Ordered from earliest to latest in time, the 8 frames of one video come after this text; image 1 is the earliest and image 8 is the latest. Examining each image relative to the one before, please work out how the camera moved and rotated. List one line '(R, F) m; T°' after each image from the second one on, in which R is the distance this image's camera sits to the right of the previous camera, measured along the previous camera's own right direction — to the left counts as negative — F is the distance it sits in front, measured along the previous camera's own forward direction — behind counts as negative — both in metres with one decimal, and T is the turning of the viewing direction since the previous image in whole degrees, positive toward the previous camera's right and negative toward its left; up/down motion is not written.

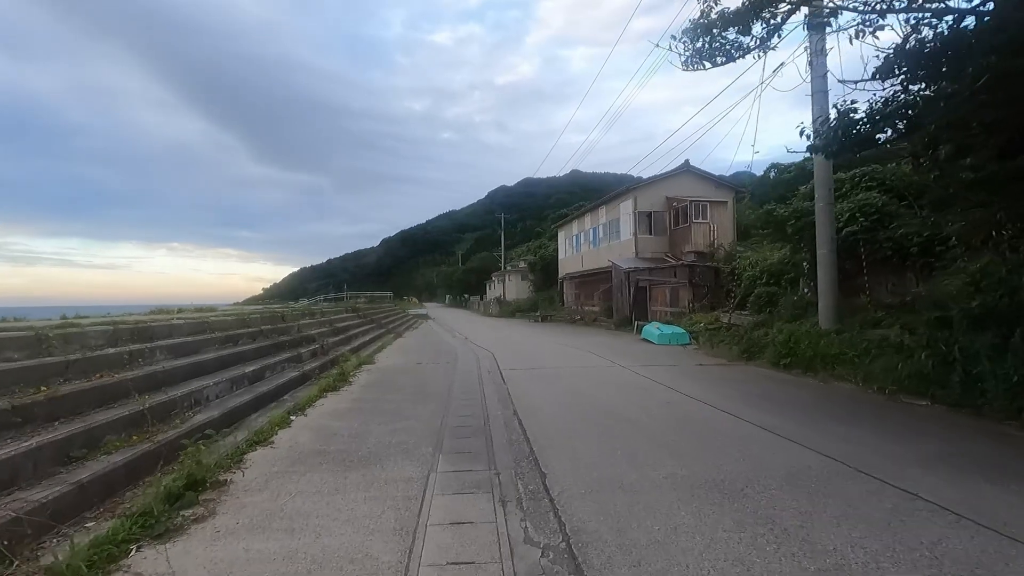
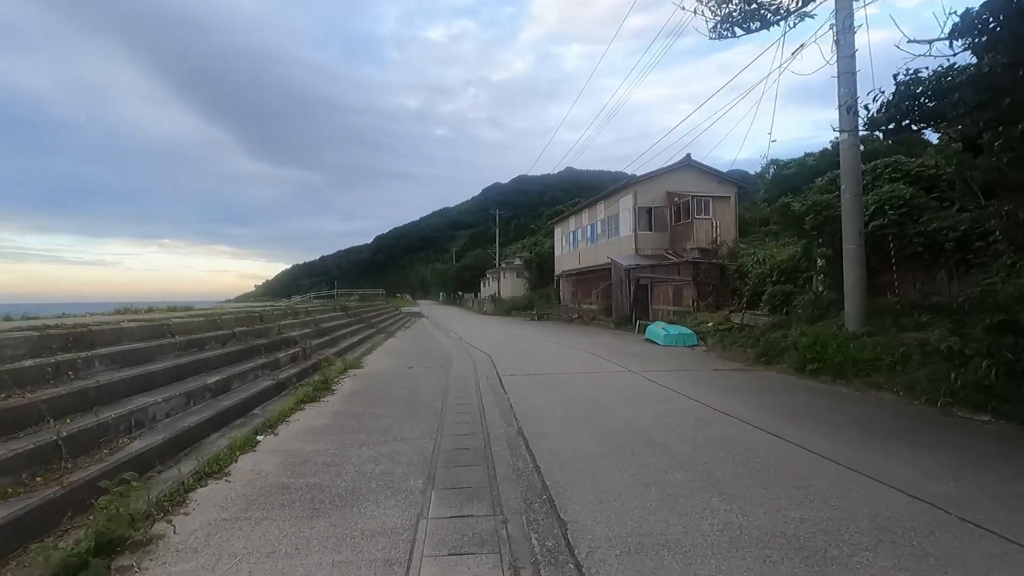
(-0.1, +1.0) m; +1°
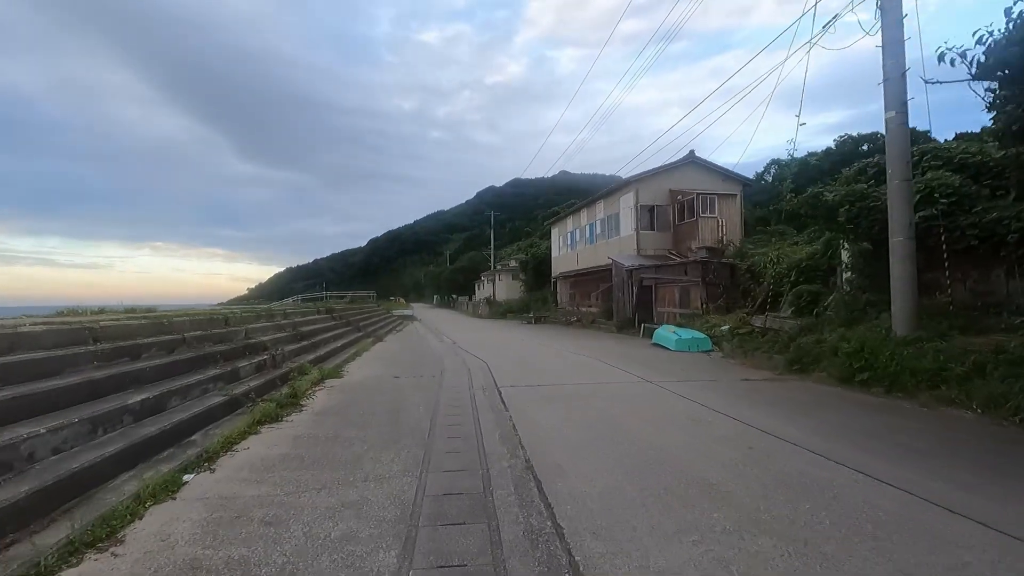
(-0.1, +1.4) m; +1°
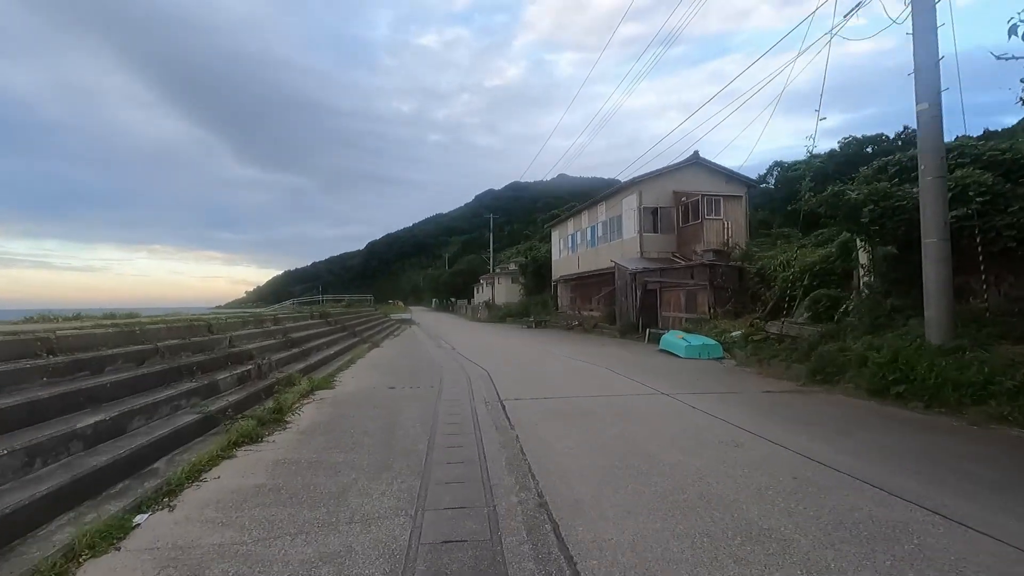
(-0.1, +0.7) m; 0°
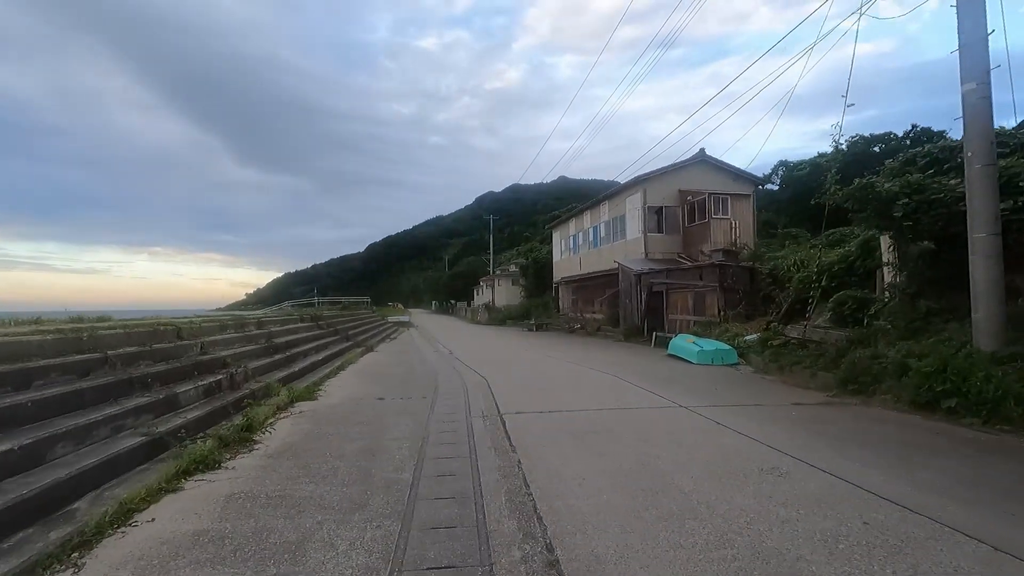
(0.0, +0.9) m; 0°
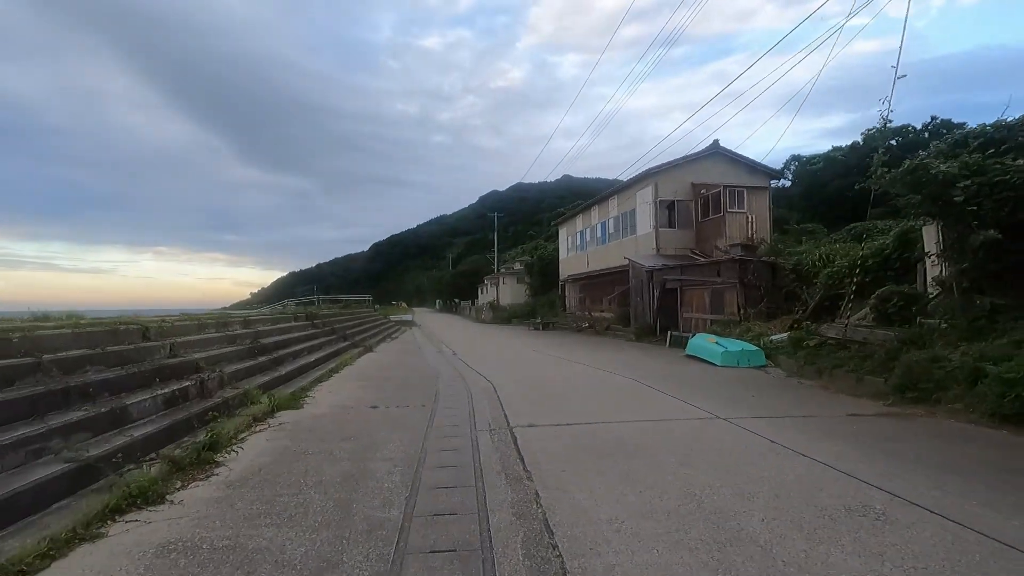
(-0.1, +1.0) m; 0°
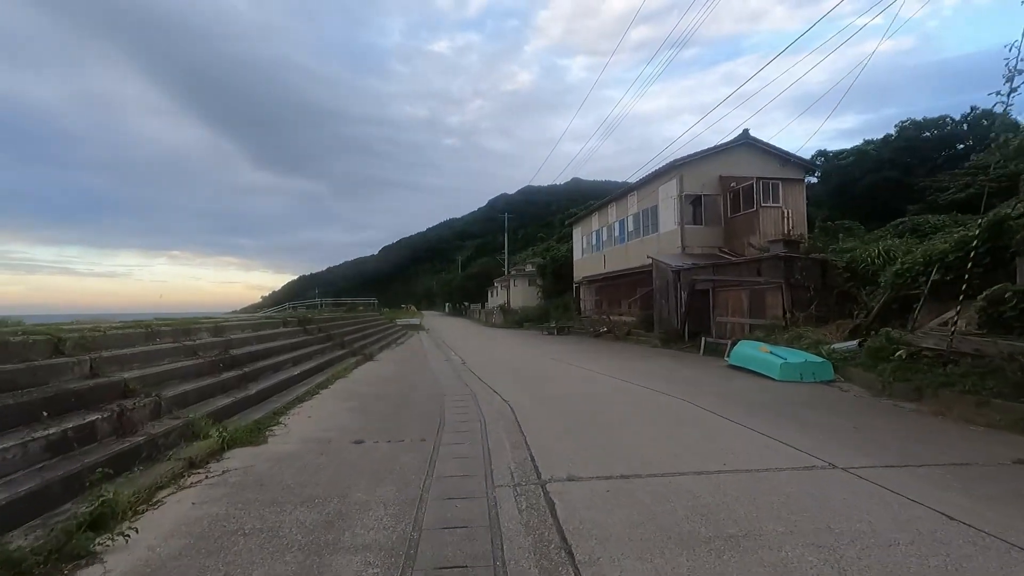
(-0.2, +1.9) m; -1°
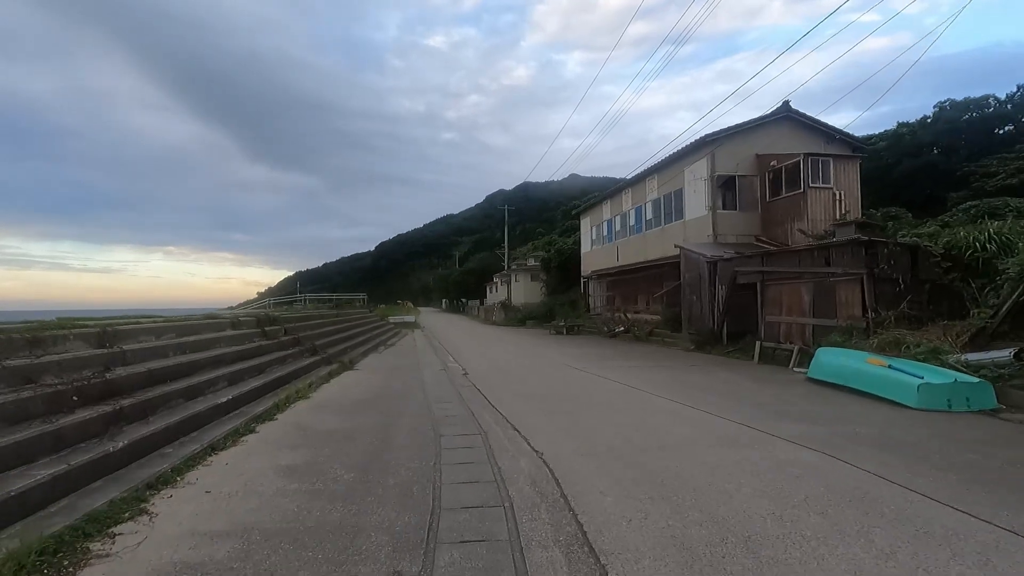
(-0.4, +3.1) m; 0°
